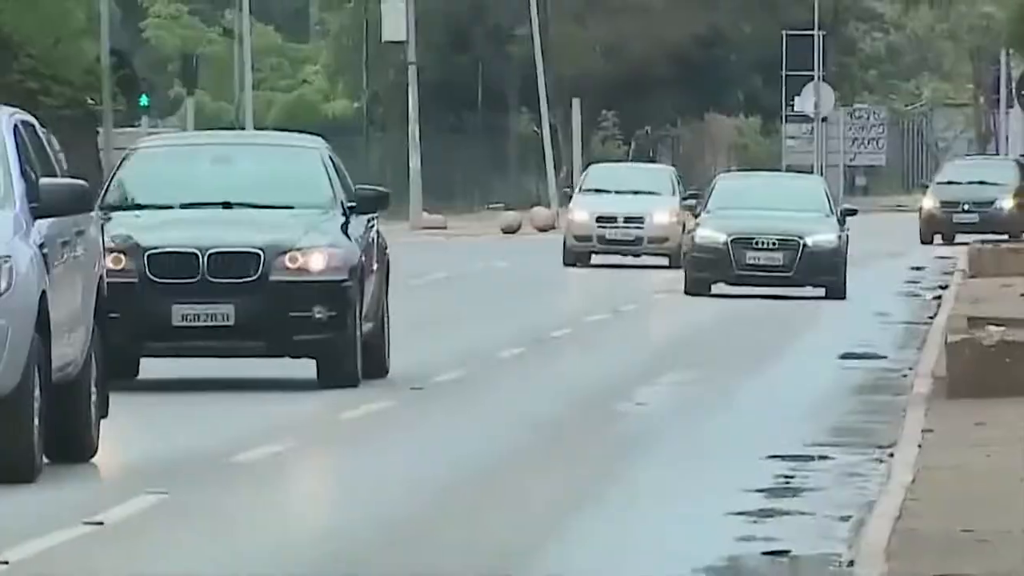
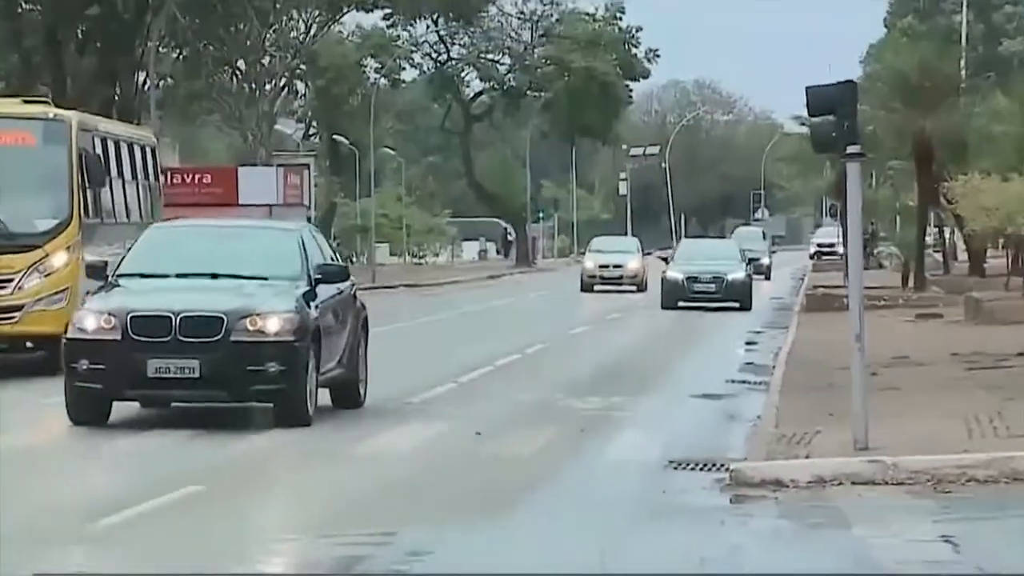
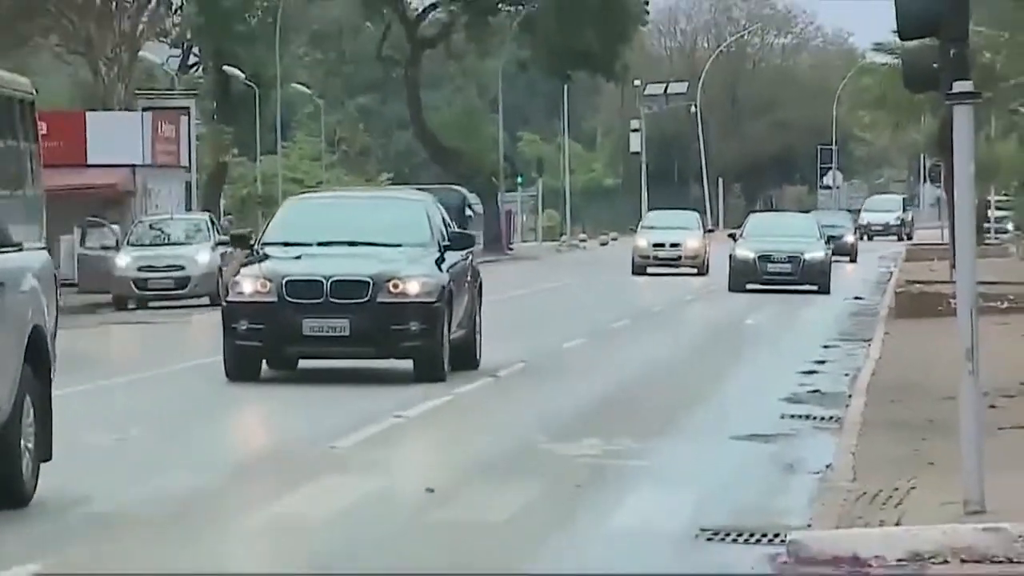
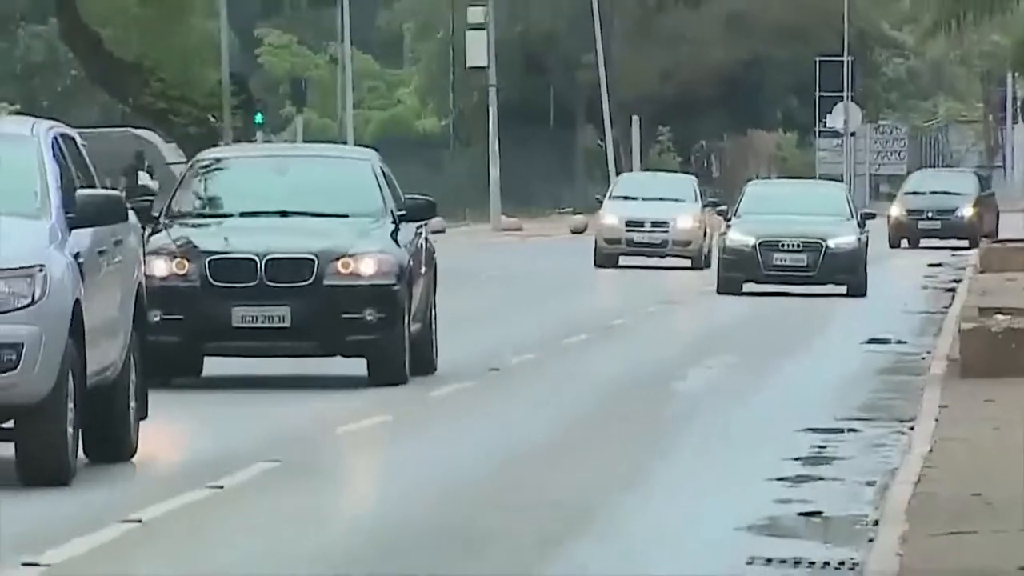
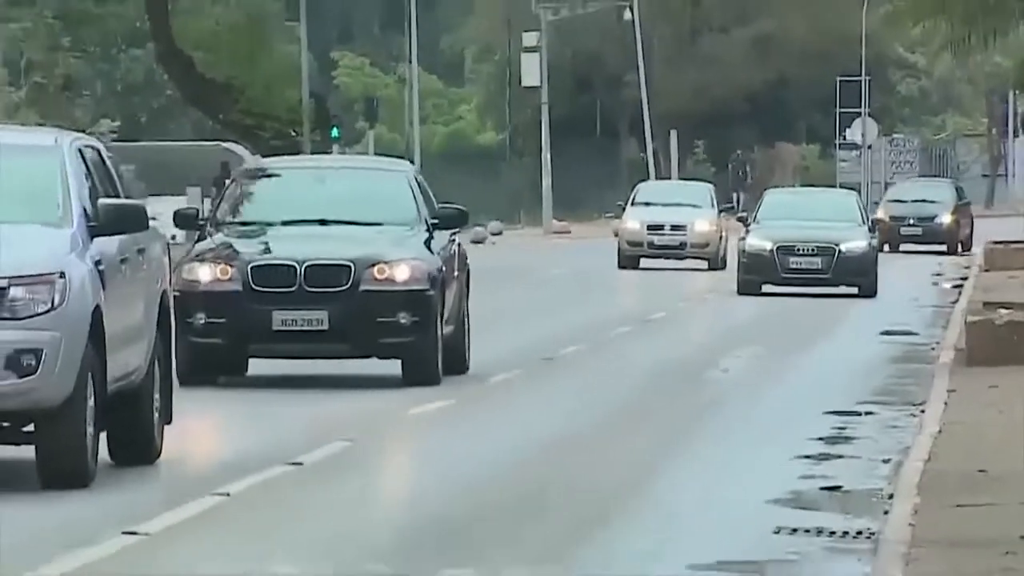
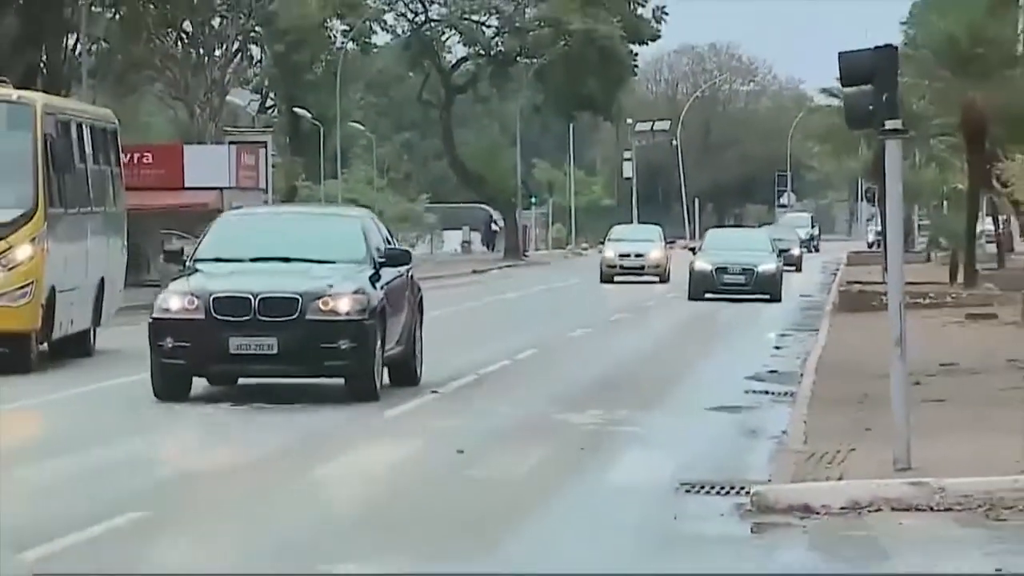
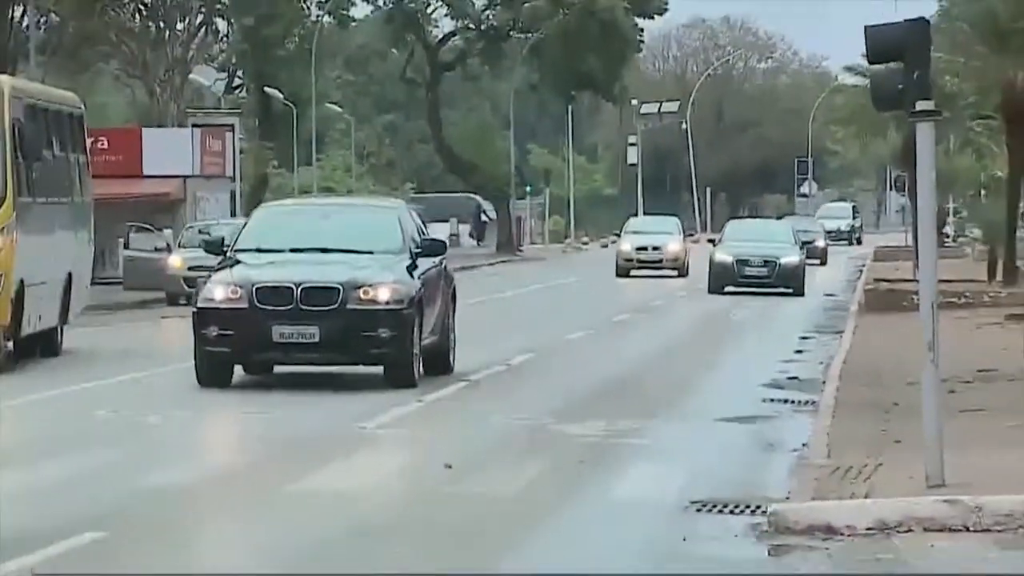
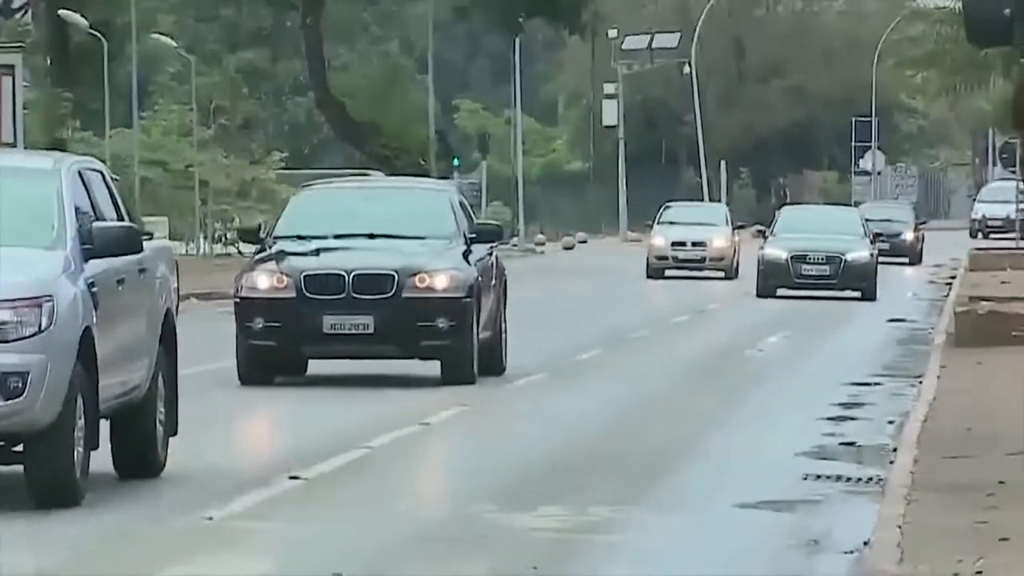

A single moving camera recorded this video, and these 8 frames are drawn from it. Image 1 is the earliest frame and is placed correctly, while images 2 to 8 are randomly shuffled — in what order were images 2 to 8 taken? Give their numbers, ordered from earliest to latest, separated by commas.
4, 5, 8, 3, 7, 6, 2
